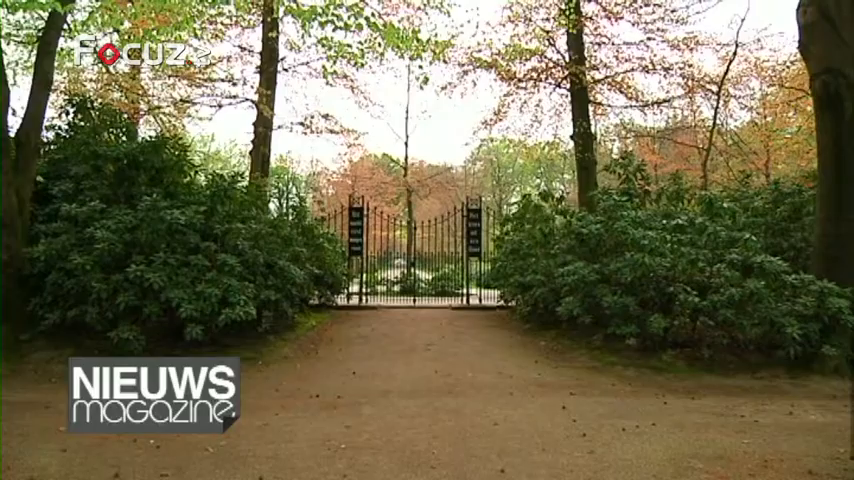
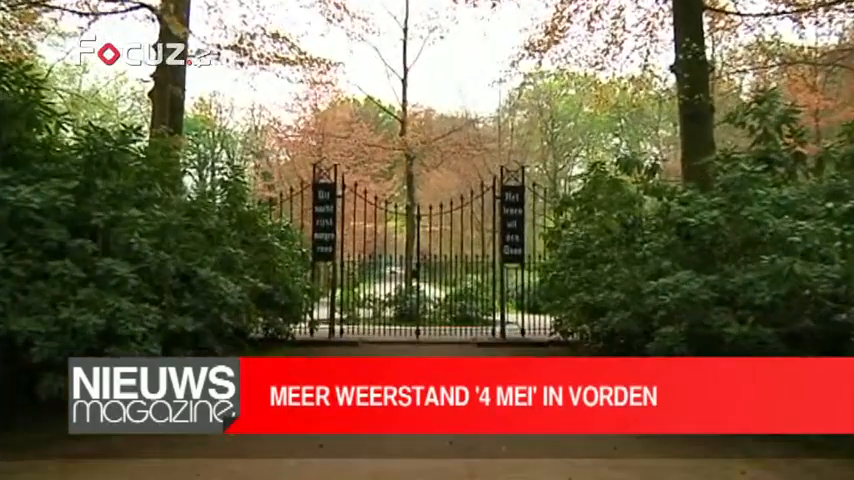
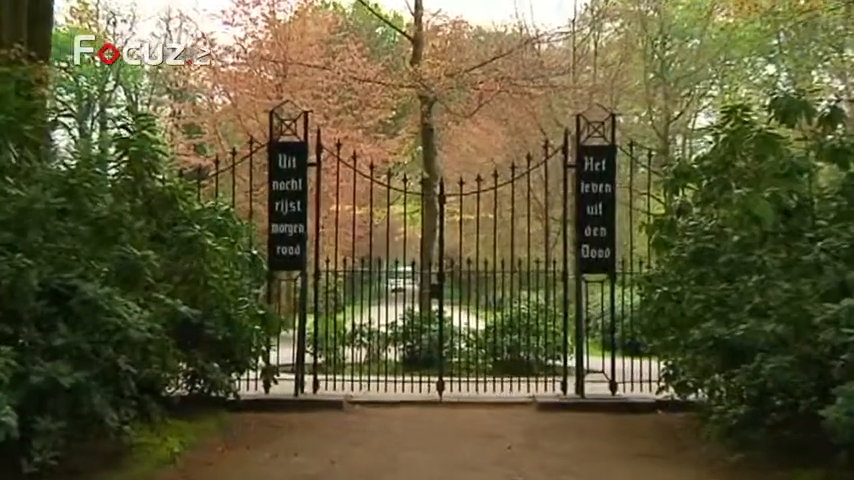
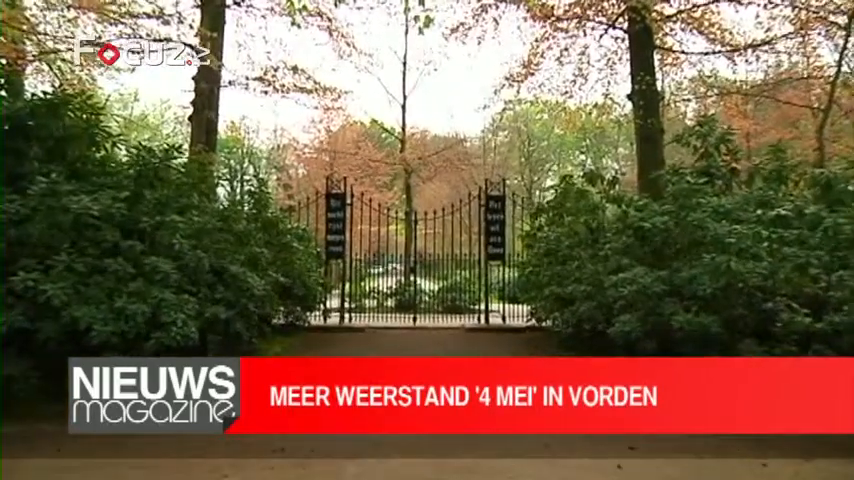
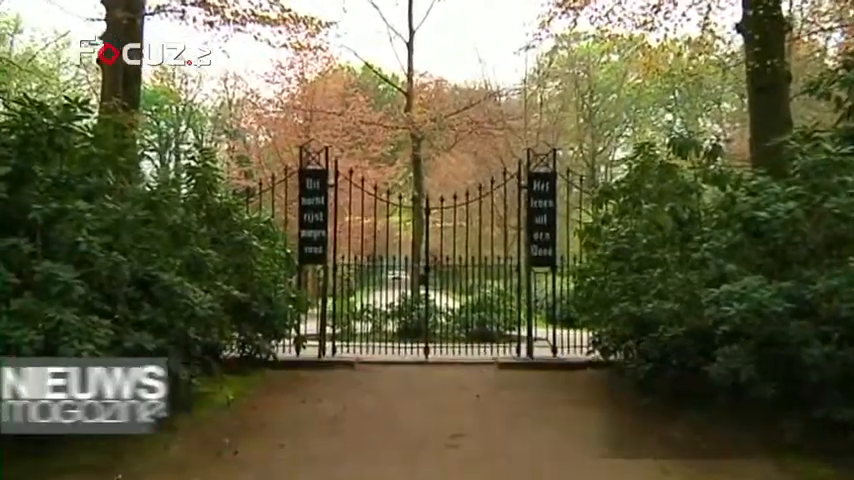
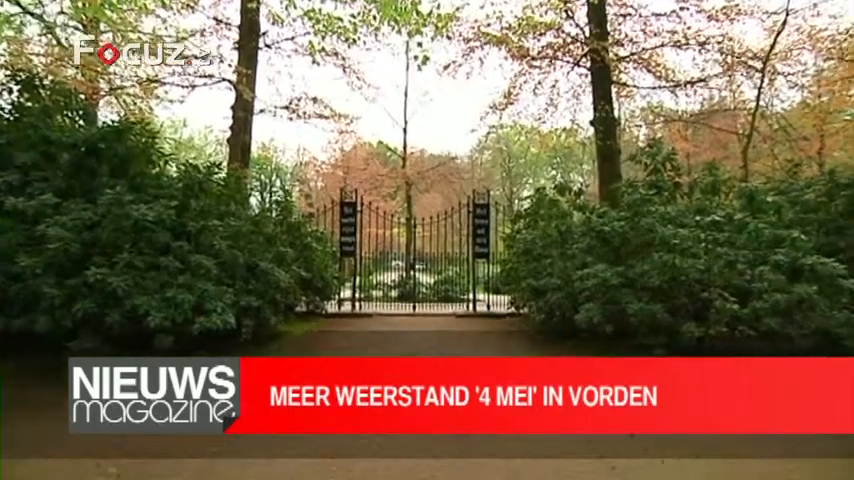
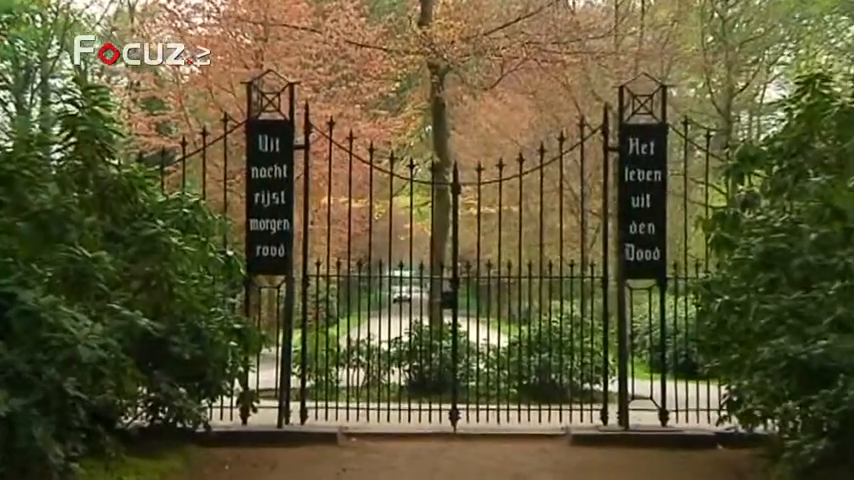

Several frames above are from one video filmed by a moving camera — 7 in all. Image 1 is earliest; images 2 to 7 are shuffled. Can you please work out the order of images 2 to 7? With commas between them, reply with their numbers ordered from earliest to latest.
6, 4, 2, 5, 3, 7
